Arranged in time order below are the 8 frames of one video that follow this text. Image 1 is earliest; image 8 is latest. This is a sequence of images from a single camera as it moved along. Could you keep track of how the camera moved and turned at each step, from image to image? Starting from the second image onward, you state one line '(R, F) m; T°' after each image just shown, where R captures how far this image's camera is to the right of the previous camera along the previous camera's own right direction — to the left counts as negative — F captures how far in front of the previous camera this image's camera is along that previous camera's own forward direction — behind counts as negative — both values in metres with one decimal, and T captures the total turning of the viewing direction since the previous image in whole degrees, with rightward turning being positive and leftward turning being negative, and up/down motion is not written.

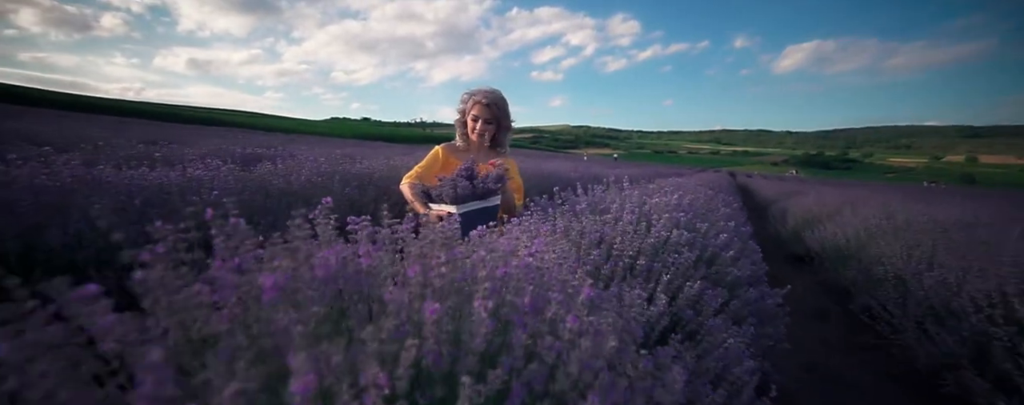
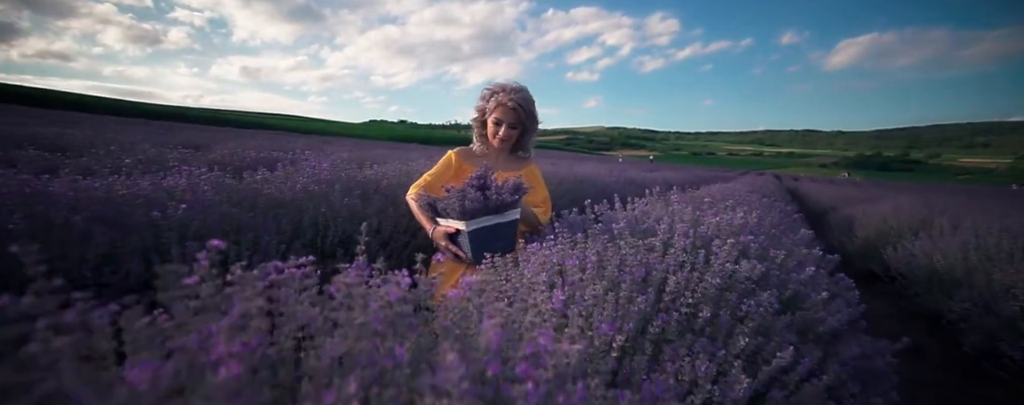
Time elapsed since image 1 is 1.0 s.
(+0.1, +0.4) m; -5°
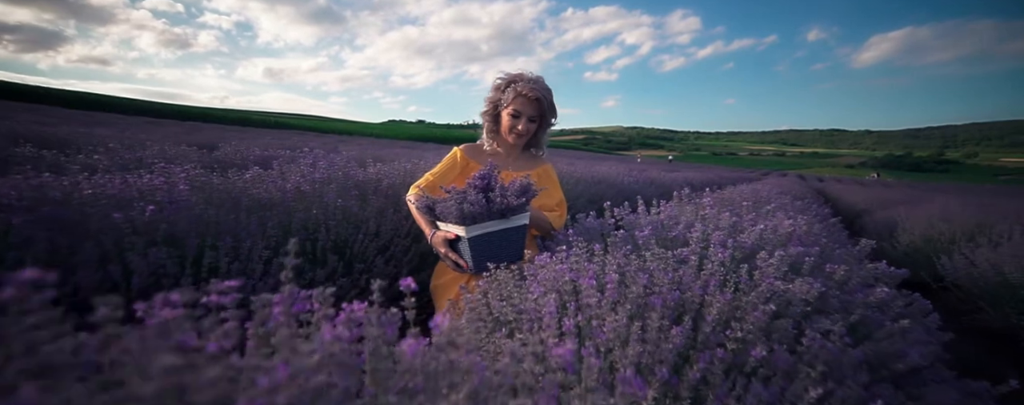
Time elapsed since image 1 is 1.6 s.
(0.0, +0.2) m; -2°
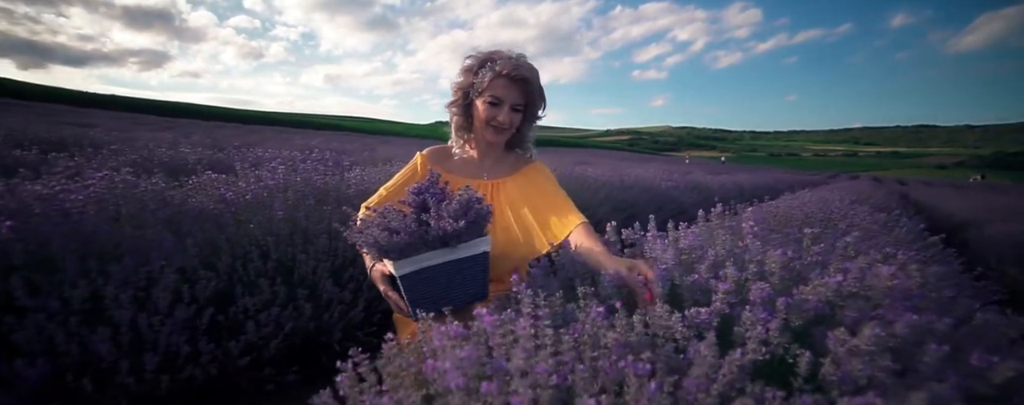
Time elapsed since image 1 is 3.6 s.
(+0.3, +0.5) m; -6°
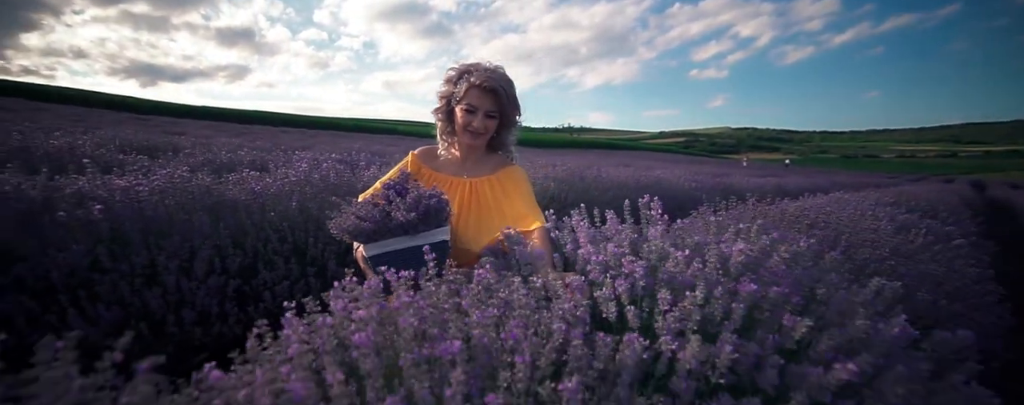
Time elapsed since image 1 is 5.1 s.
(+0.4, -0.2) m; -7°
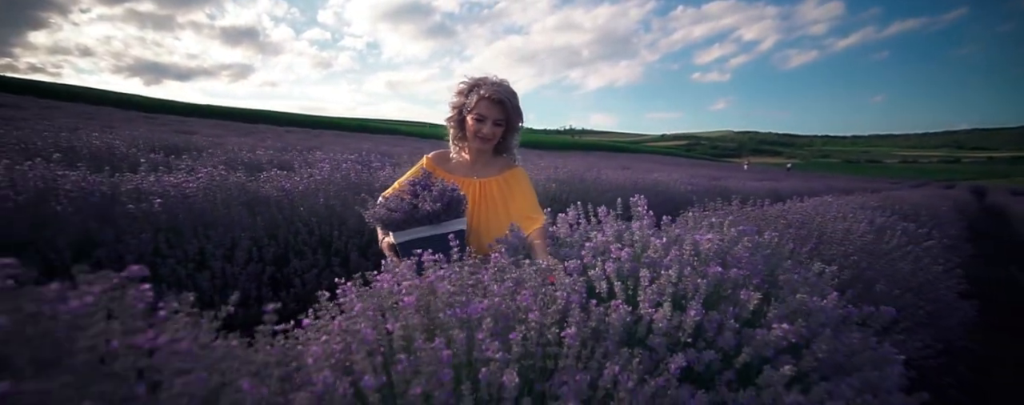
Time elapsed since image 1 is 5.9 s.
(0.0, -0.2) m; 0°
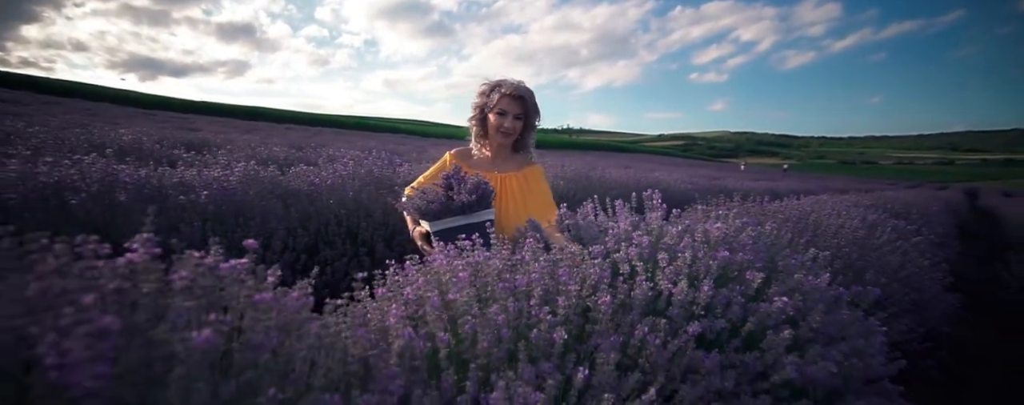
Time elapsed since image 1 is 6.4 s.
(-0.1, -0.2) m; 0°
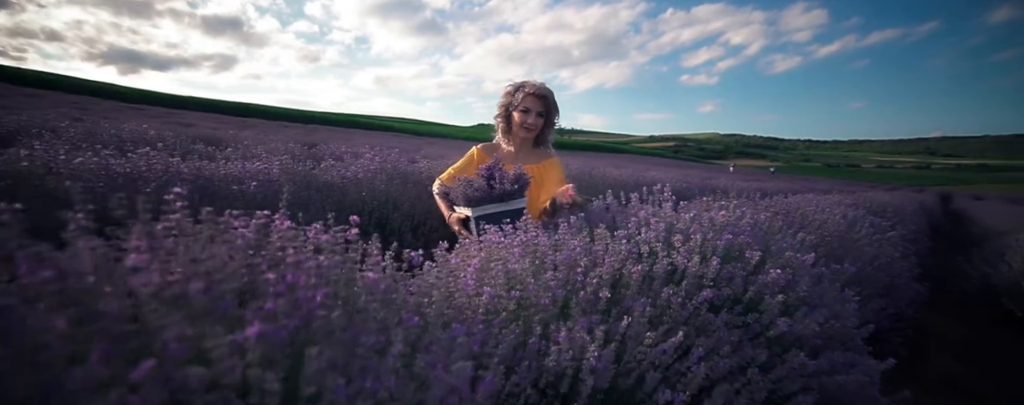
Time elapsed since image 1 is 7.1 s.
(-0.2, -0.2) m; +1°
